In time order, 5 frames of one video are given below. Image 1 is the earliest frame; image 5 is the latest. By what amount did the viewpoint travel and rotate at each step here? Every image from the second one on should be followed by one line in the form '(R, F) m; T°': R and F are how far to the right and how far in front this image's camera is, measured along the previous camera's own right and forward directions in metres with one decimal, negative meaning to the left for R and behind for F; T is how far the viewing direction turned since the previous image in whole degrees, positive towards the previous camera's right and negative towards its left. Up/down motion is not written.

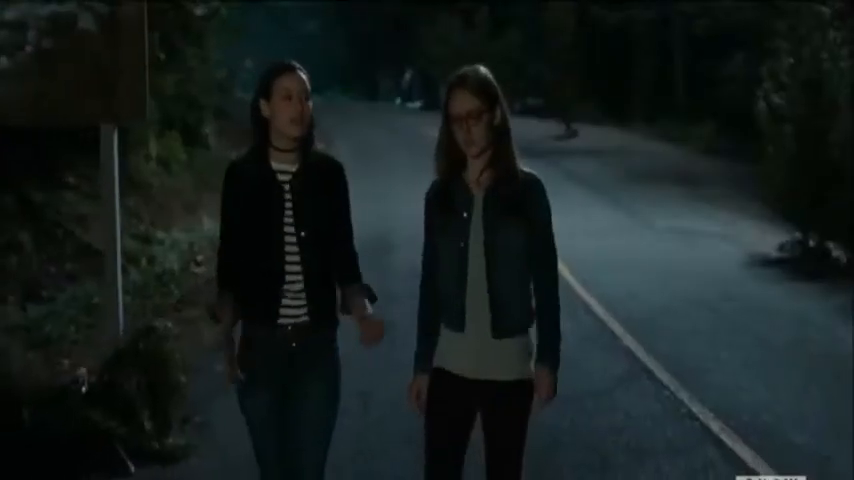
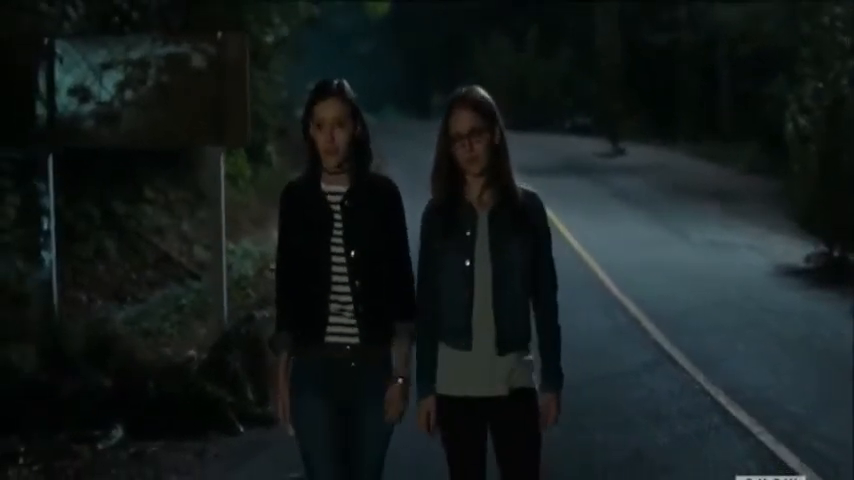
(0.0, -1.5) m; -2°
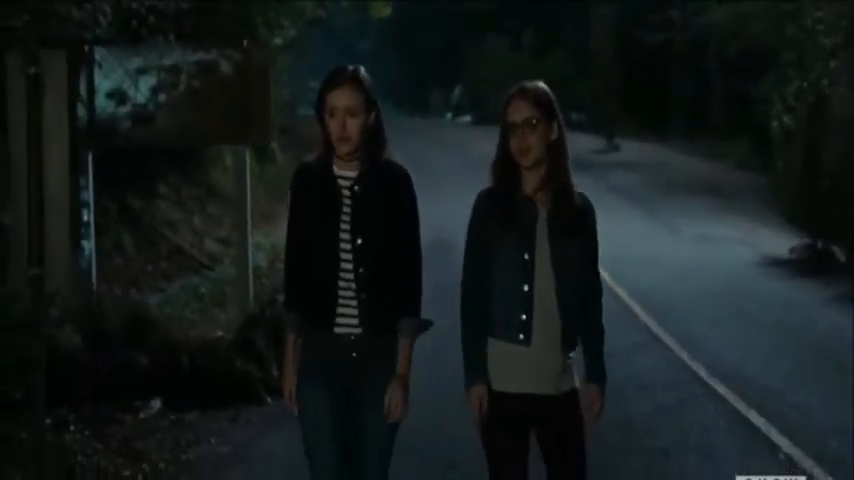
(-0.1, -0.9) m; 0°
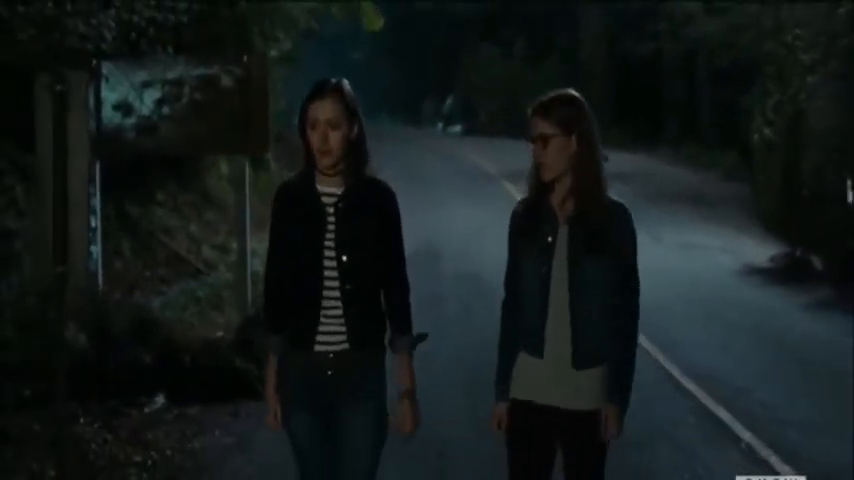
(0.0, -0.6) m; 0°
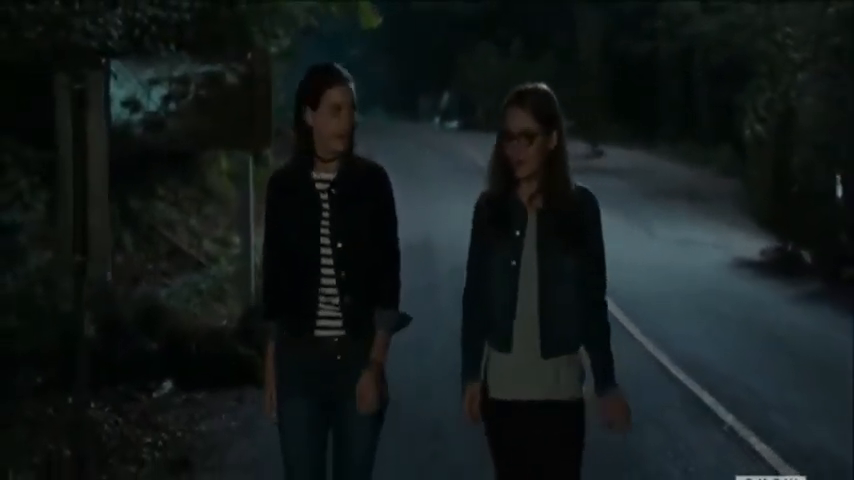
(0.0, -0.3) m; 0°
